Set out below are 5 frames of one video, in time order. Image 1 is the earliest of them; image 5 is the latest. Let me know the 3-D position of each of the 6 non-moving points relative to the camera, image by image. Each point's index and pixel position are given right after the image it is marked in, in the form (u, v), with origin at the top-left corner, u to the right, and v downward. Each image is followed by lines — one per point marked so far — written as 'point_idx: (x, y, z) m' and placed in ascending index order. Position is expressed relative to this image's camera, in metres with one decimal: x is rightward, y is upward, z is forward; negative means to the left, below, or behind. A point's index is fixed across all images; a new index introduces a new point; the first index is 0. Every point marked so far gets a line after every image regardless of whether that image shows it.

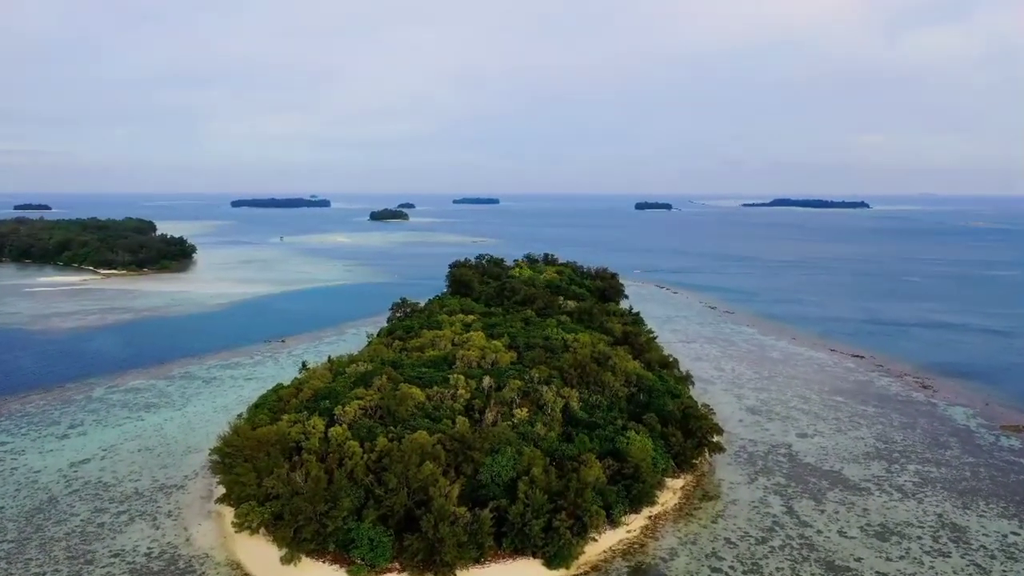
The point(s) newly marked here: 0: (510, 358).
0: (-0.1, -2.1, +20.1) m
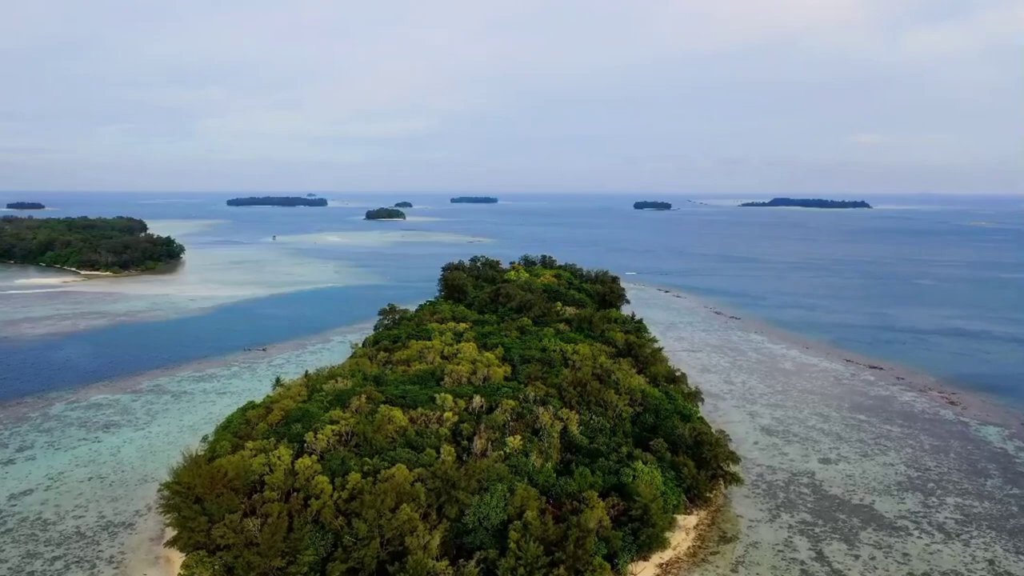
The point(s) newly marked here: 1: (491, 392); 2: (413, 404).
0: (-0.2, -2.4, +18.4) m
1: (-0.5, -2.6, +16.7) m
2: (-2.4, -2.8, +15.8) m
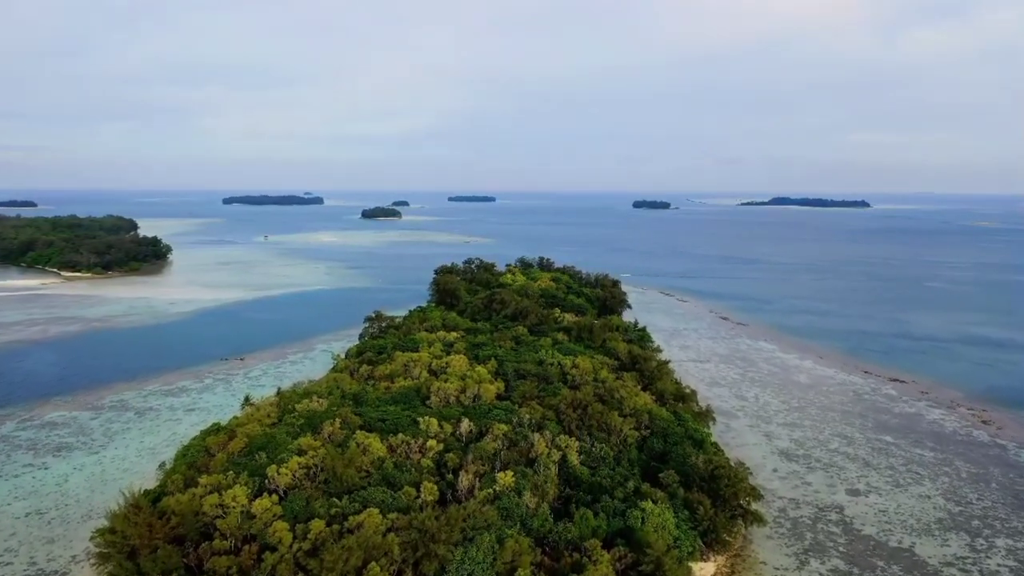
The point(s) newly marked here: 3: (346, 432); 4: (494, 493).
0: (-0.4, -2.6, +16.7) m
1: (-0.7, -2.9, +15.0) m
2: (-2.5, -3.0, +14.1) m
3: (-3.5, -3.0, +13.8) m
4: (-0.3, -3.6, +11.6) m
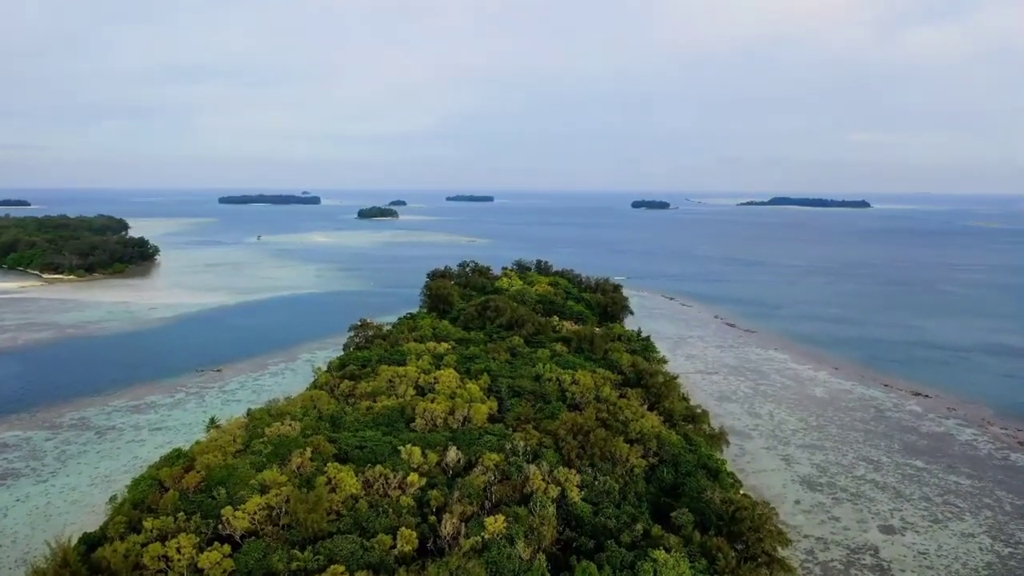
0: (-0.6, -2.9, +15.1) m
1: (-0.8, -3.1, +13.4) m
2: (-2.7, -3.3, +12.5) m
3: (-3.6, -3.3, +12.2) m
4: (-0.5, -3.8, +10.0) m
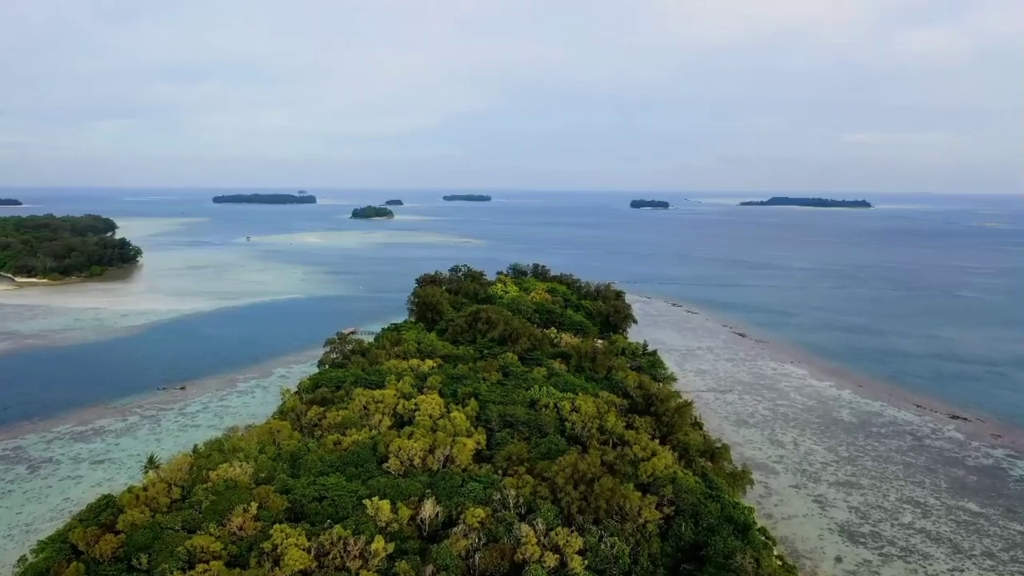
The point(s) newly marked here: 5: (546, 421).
0: (-0.7, -3.2, +12.9) m
1: (-1.0, -3.4, +11.3) m
2: (-2.9, -3.6, +10.3) m
3: (-3.8, -3.6, +10.0) m
4: (-0.6, -4.2, +7.8) m
5: (+0.7, -2.9, +14.3) m
